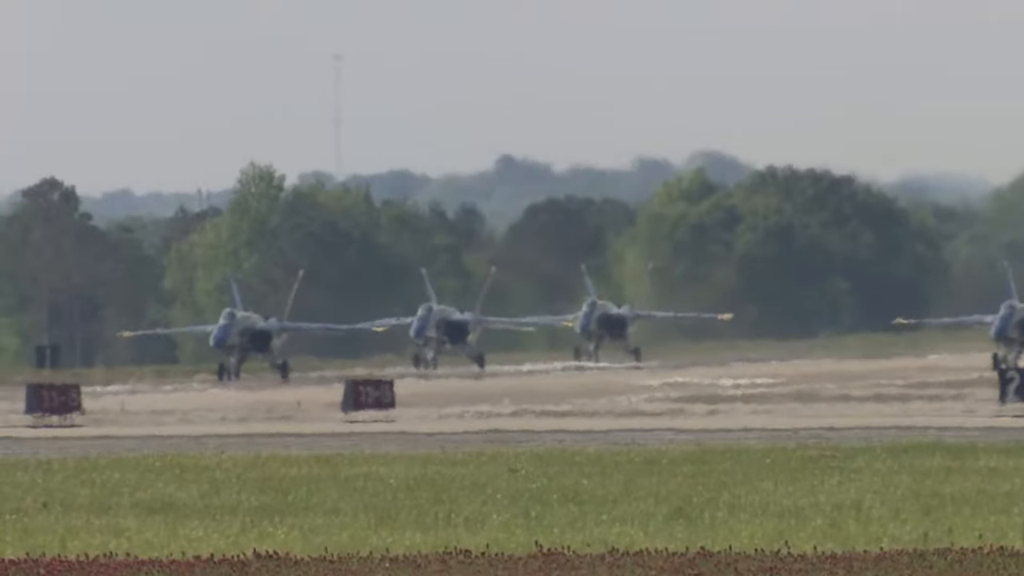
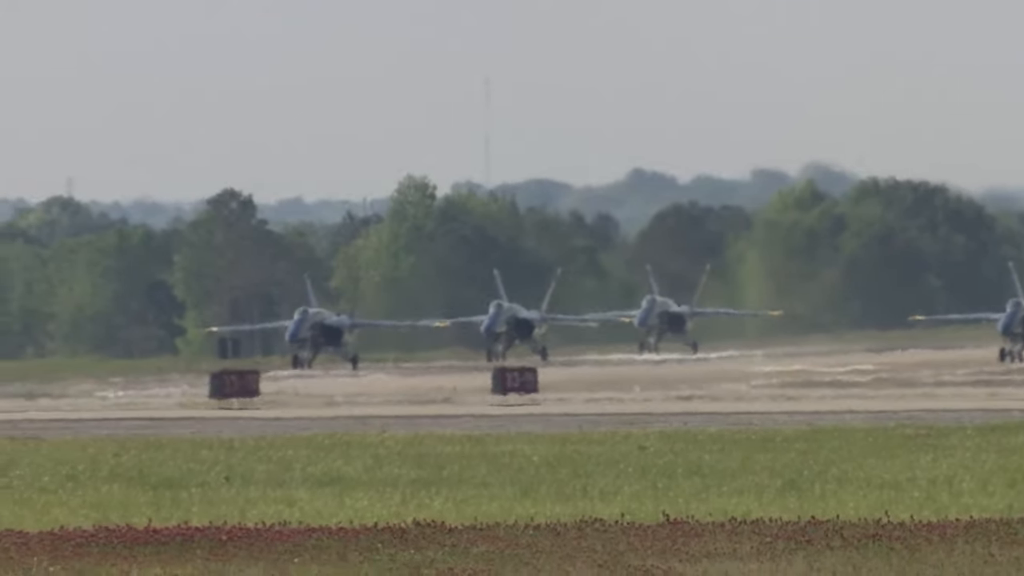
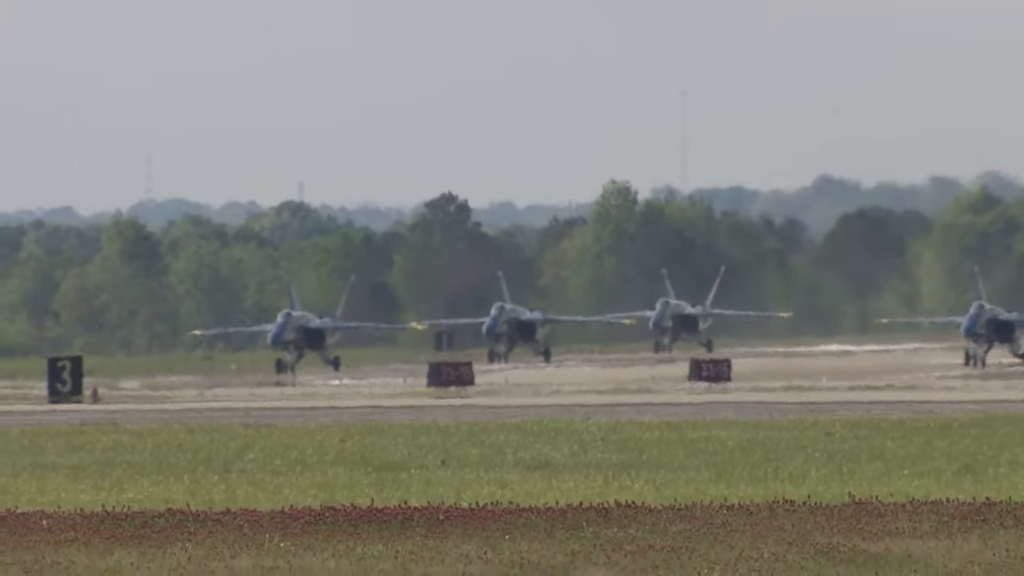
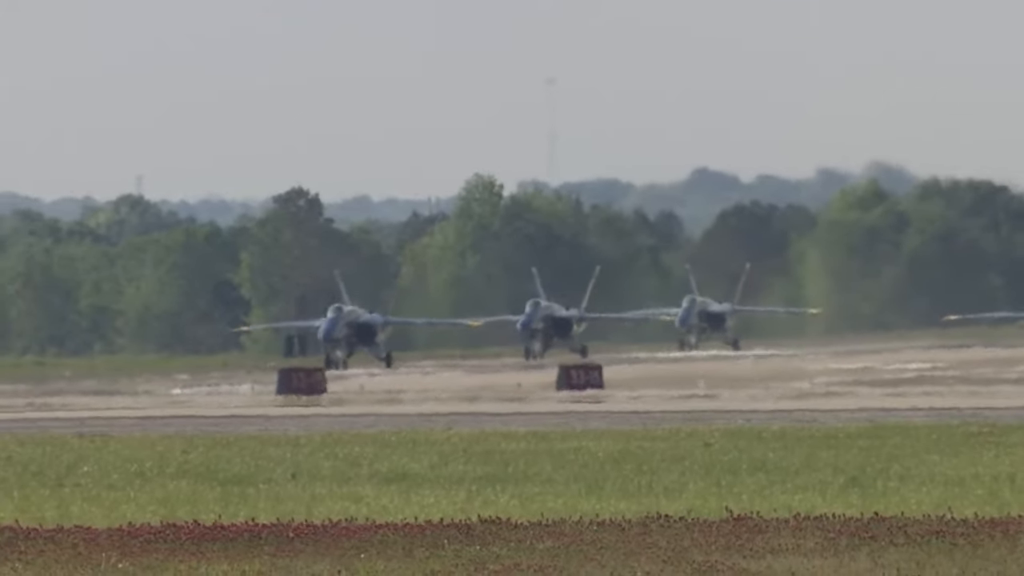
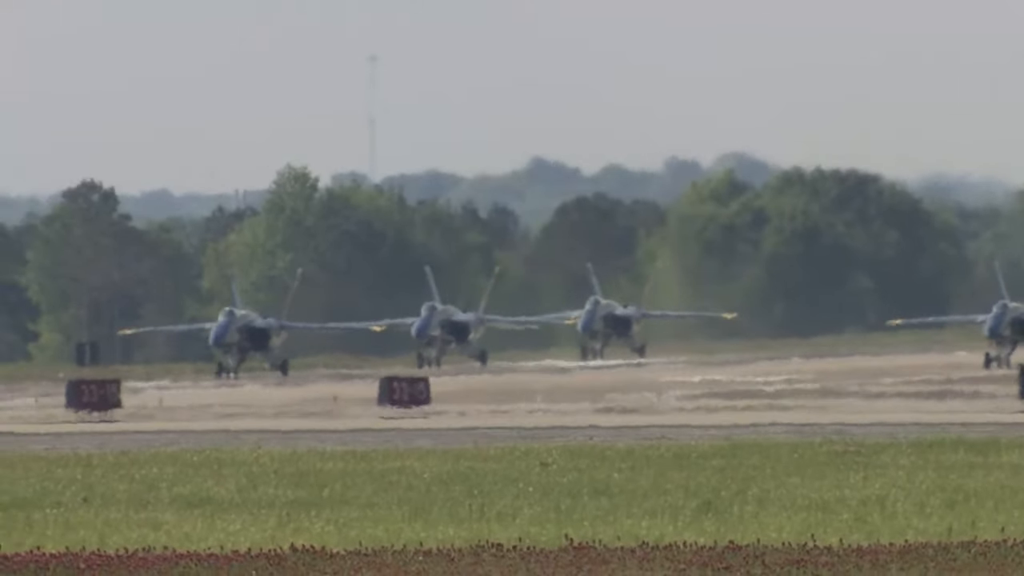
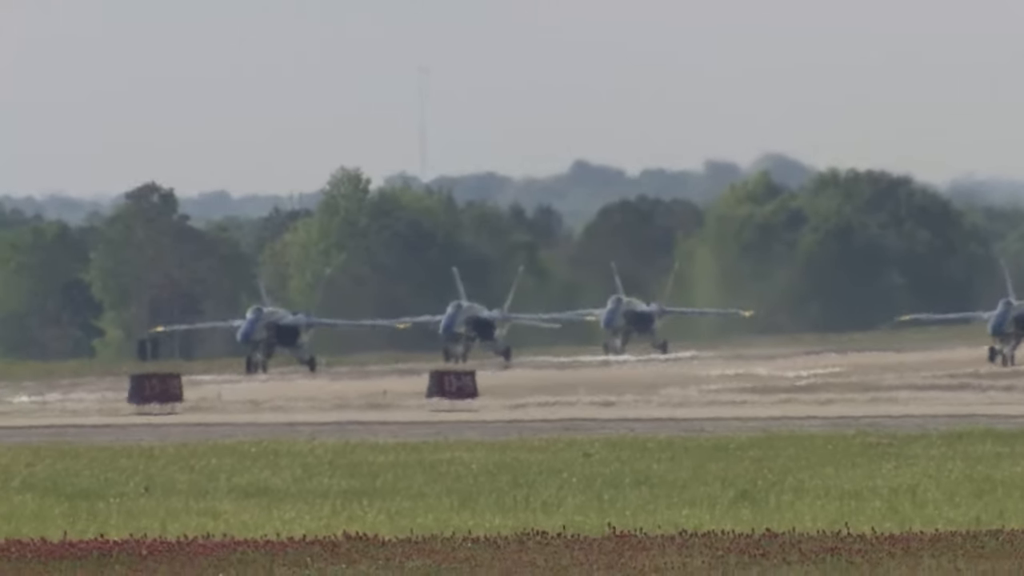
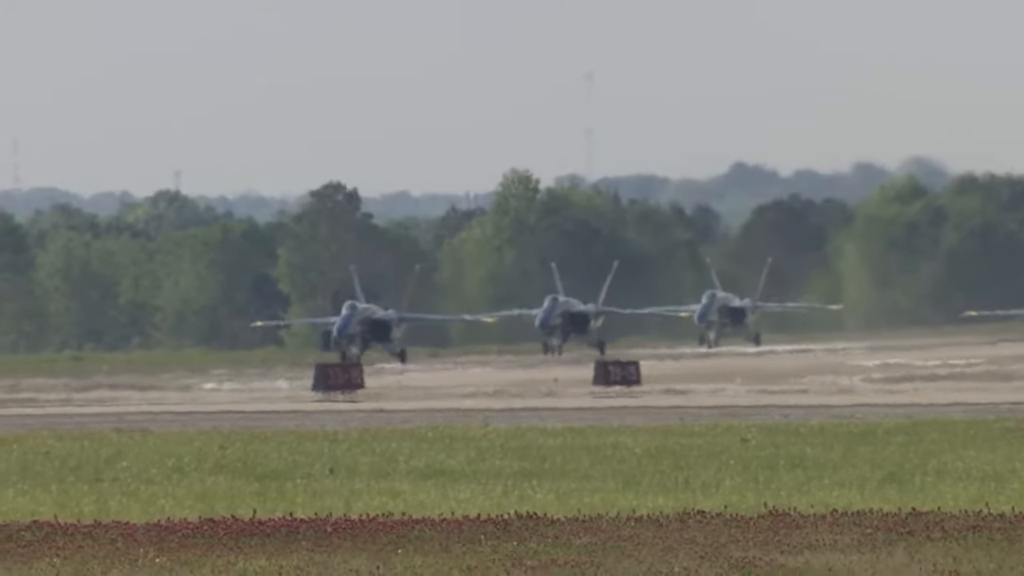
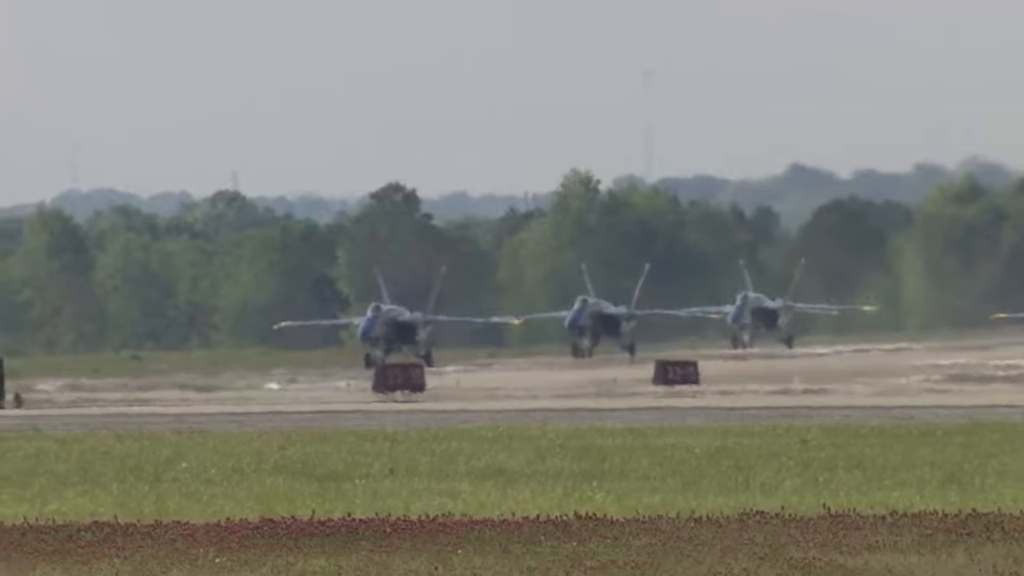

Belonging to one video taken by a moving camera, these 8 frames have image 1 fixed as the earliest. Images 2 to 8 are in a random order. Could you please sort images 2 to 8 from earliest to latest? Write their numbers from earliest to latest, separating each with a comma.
5, 6, 2, 4, 7, 8, 3
